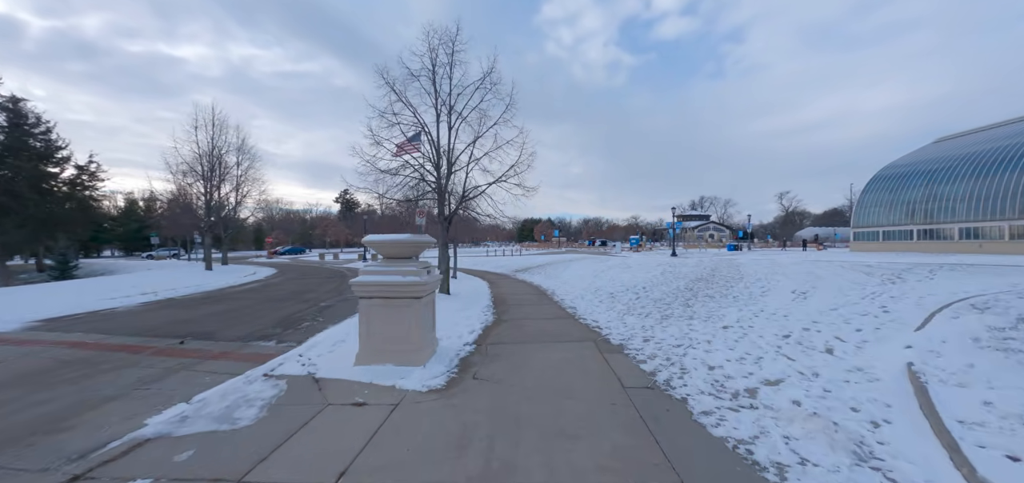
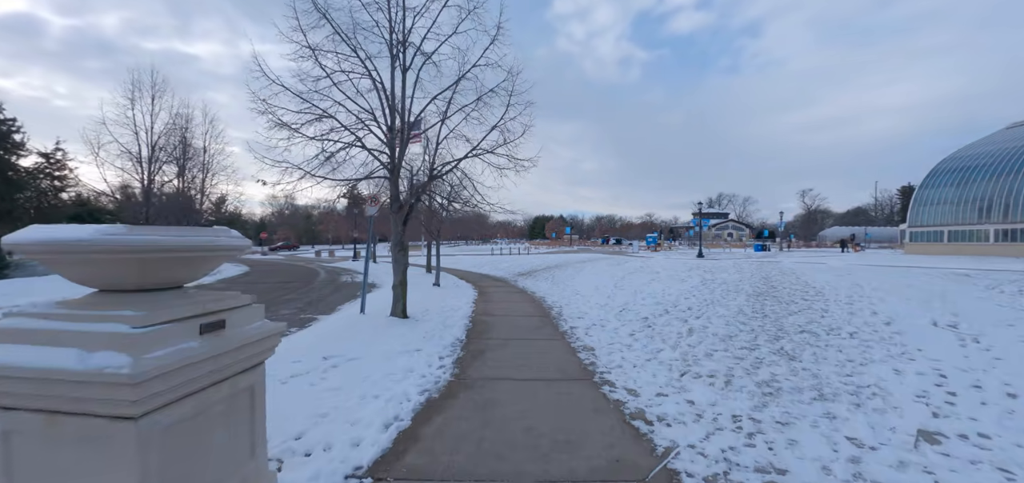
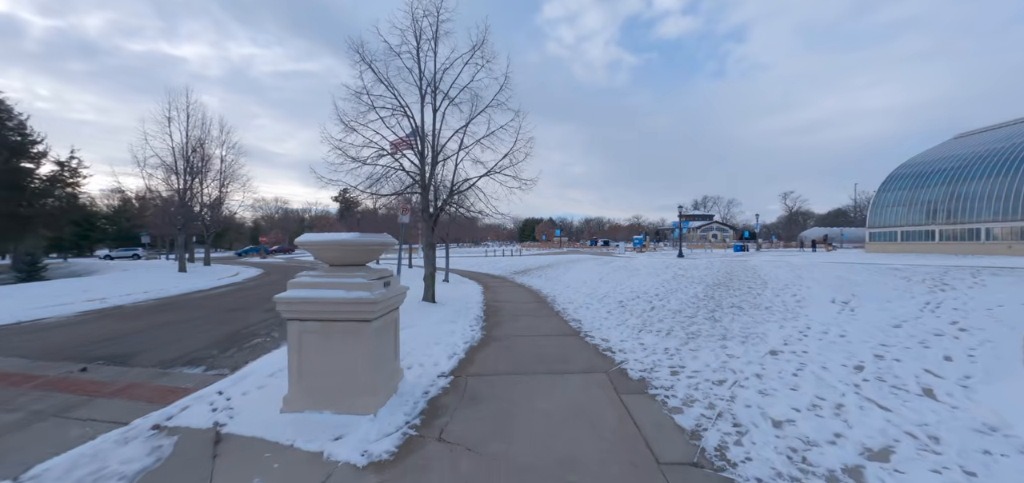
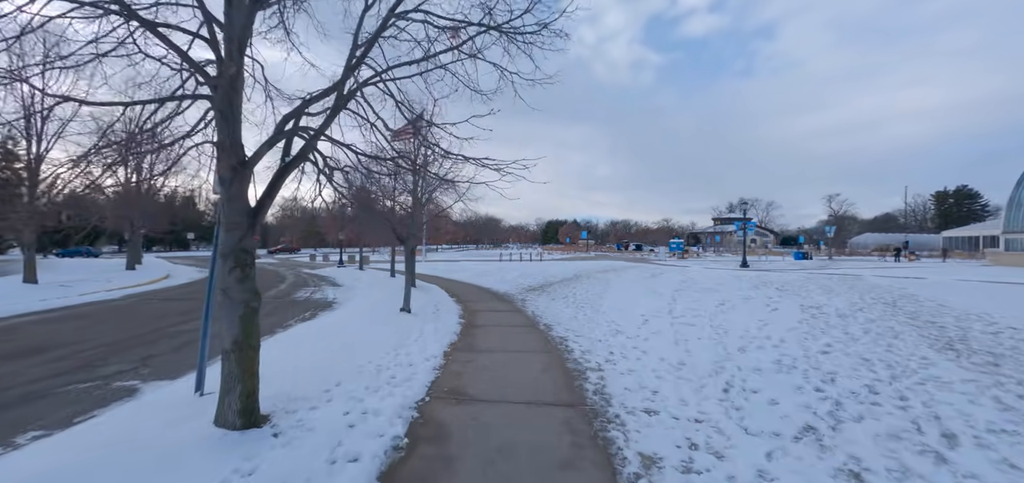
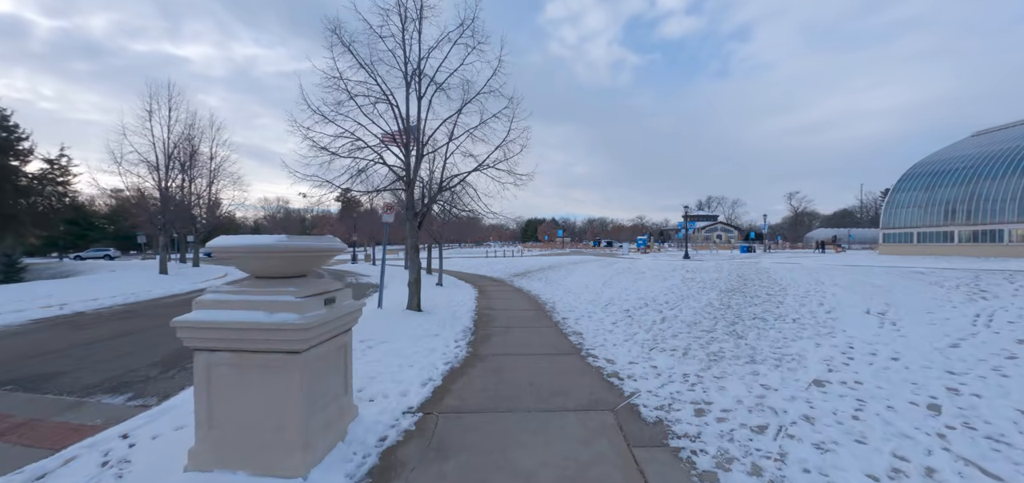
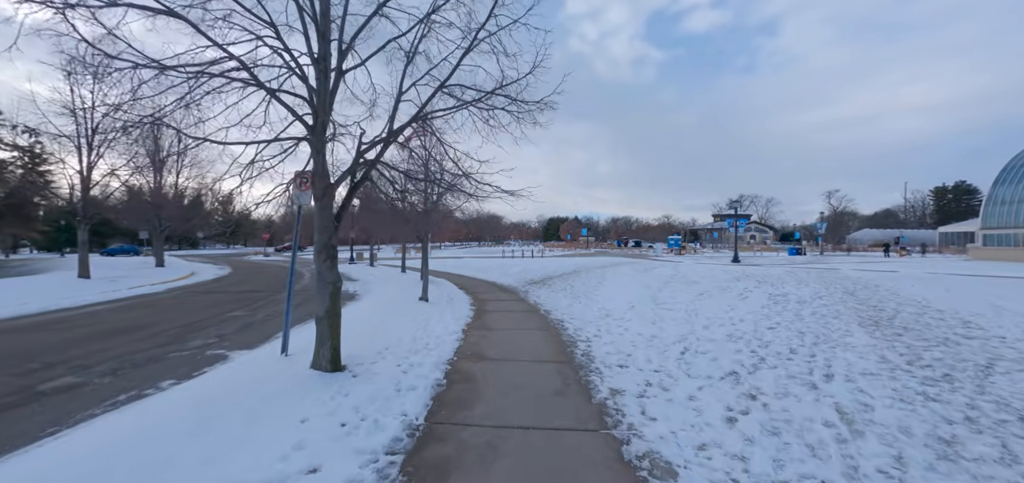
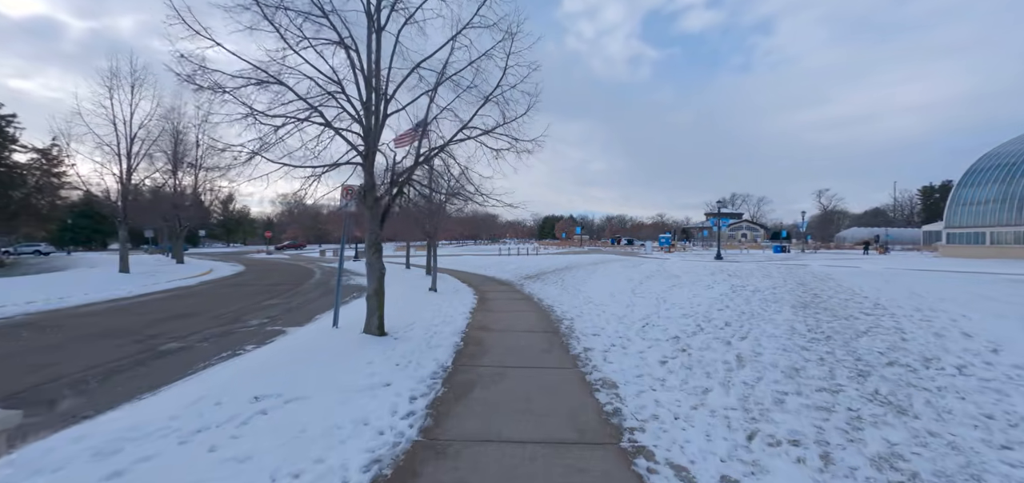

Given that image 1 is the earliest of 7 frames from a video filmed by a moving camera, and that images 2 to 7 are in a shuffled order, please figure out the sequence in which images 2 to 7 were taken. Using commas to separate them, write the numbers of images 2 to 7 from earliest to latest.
3, 5, 2, 7, 6, 4
